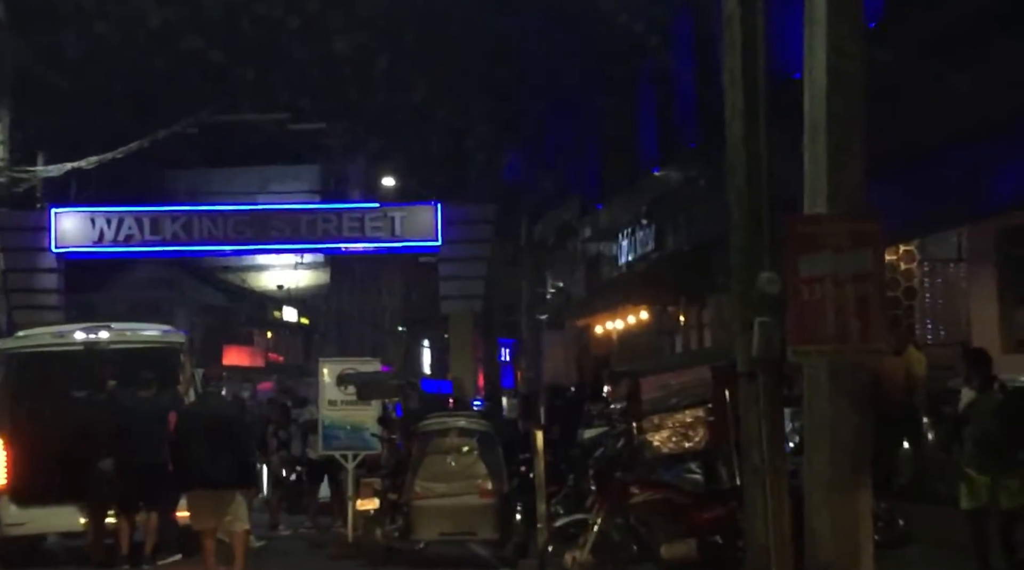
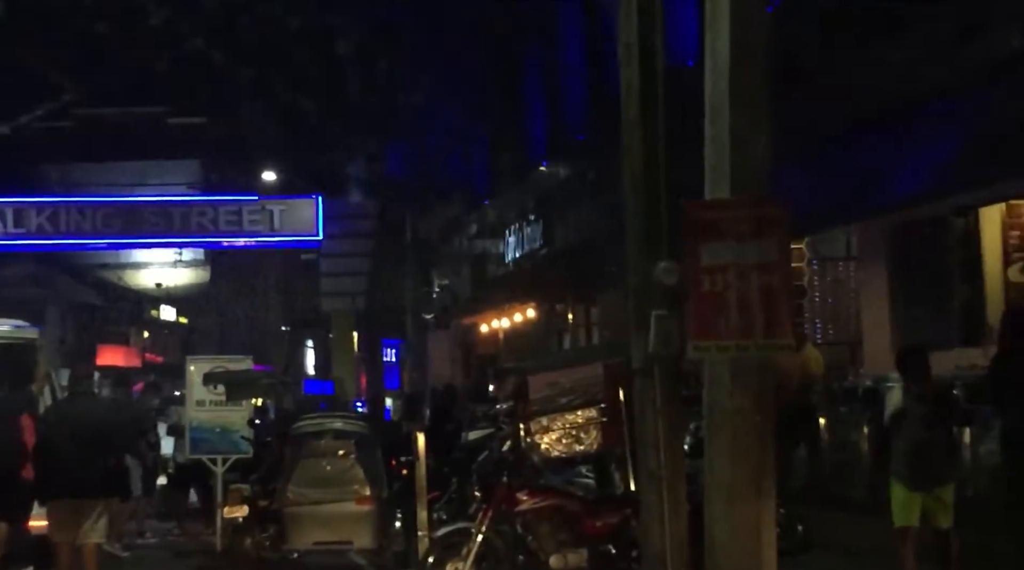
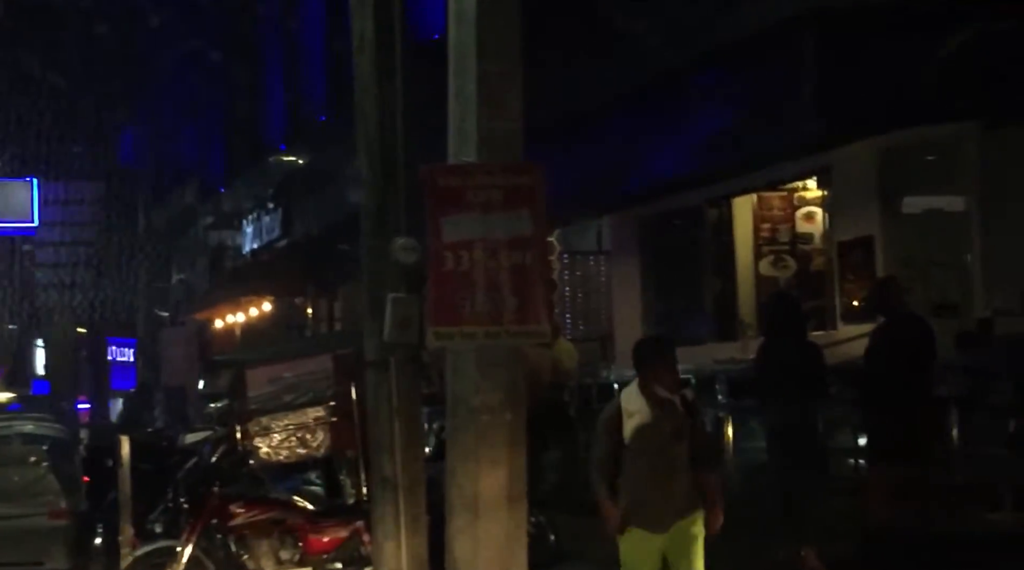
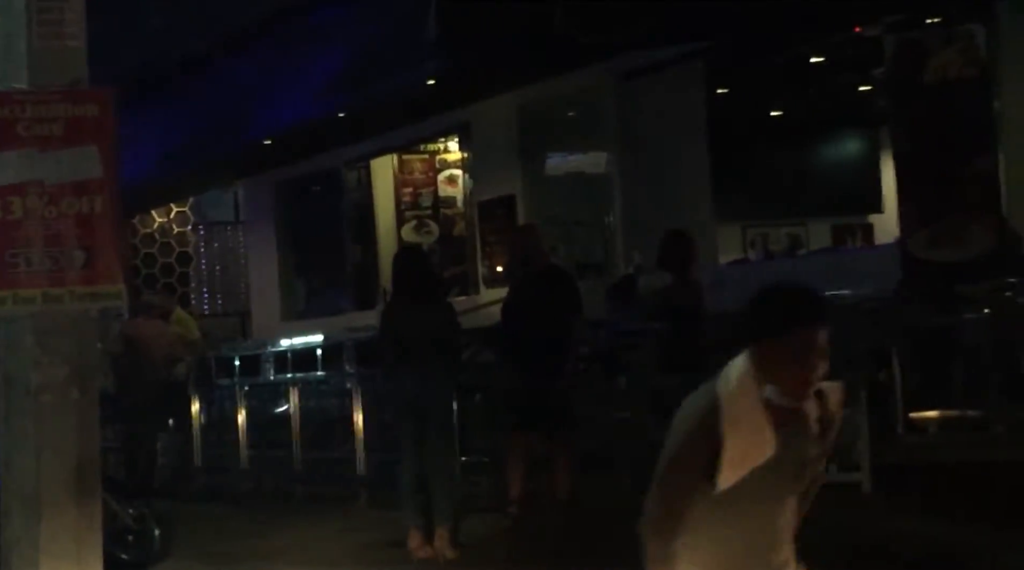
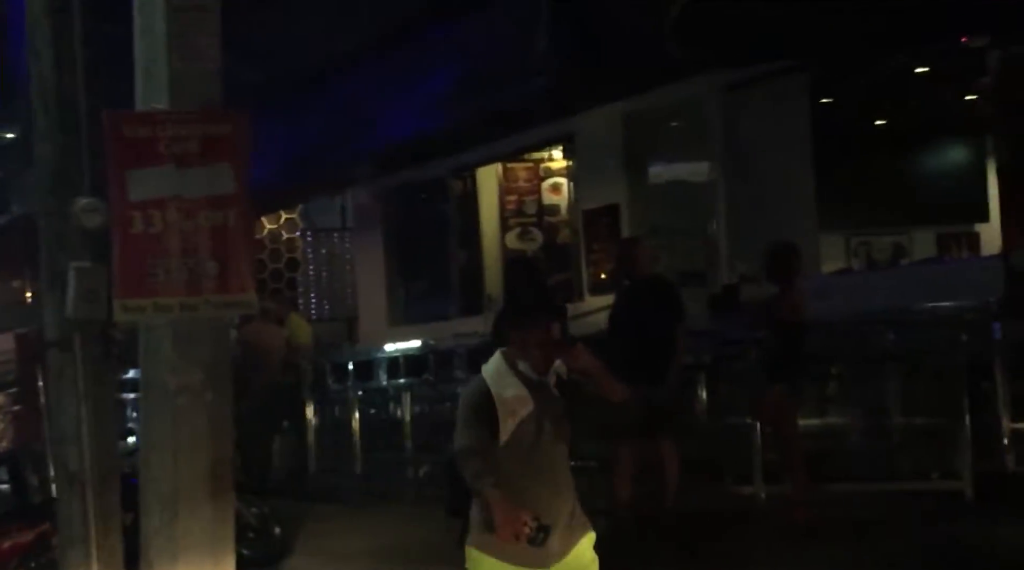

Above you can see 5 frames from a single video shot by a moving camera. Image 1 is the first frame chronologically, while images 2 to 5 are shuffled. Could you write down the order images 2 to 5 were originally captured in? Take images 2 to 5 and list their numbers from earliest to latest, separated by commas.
2, 3, 5, 4
